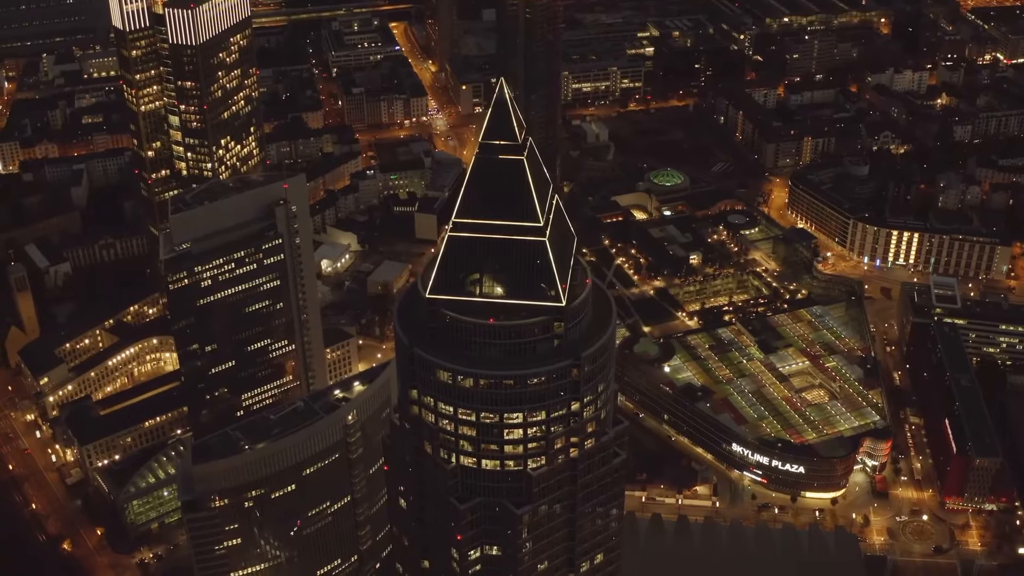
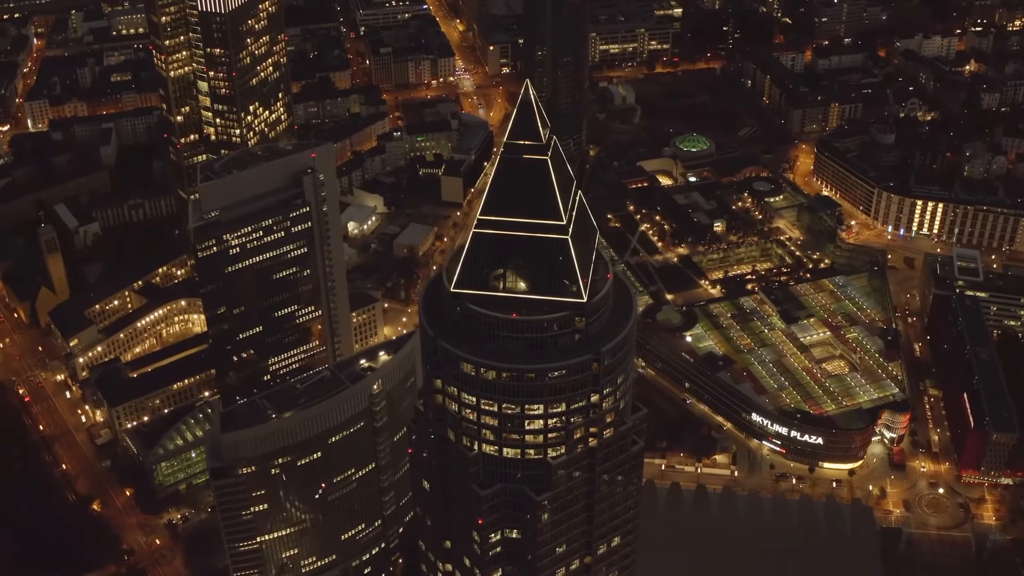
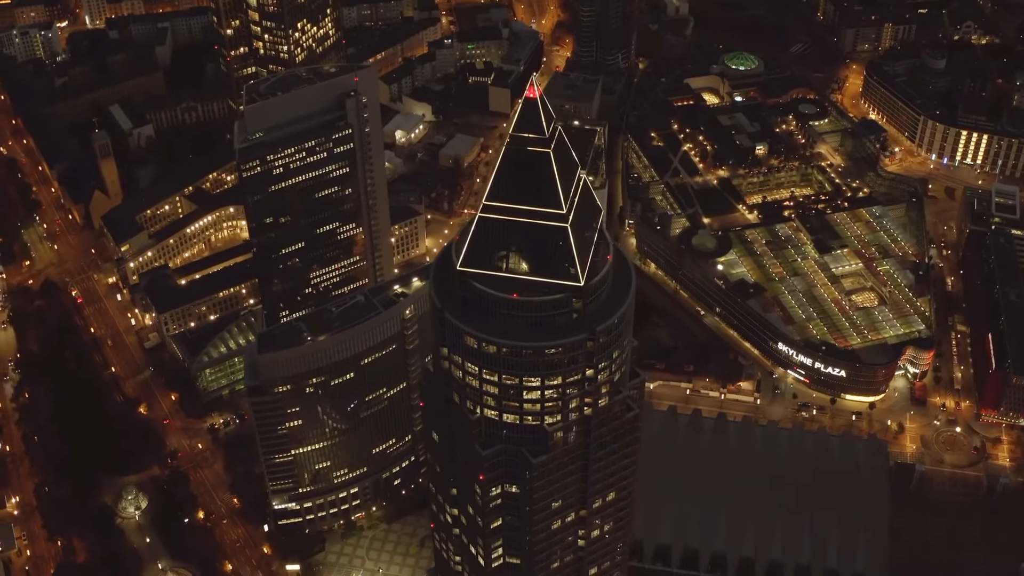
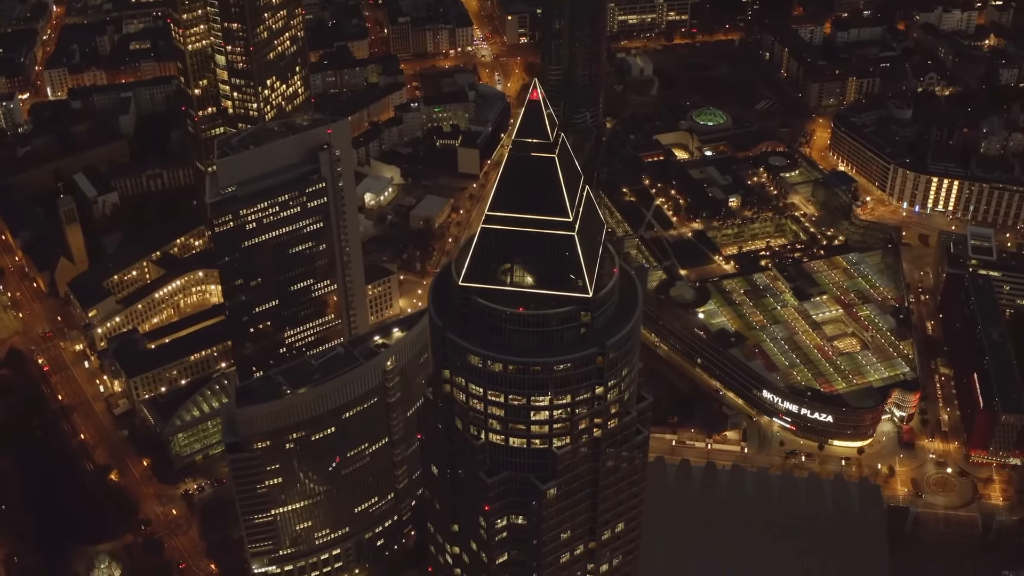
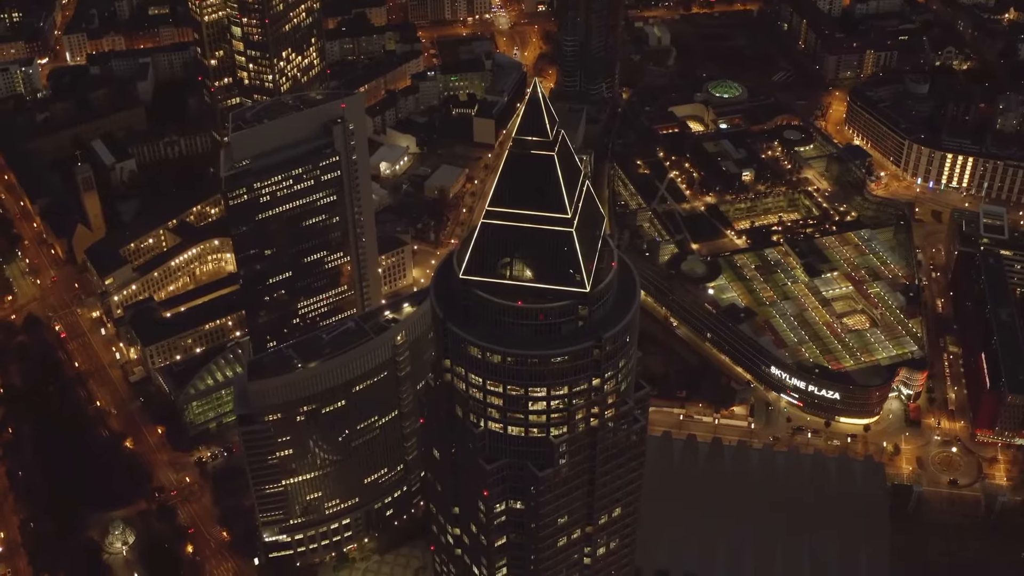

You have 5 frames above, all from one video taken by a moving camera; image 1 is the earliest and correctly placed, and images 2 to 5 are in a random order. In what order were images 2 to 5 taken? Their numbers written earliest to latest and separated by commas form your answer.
2, 4, 5, 3
